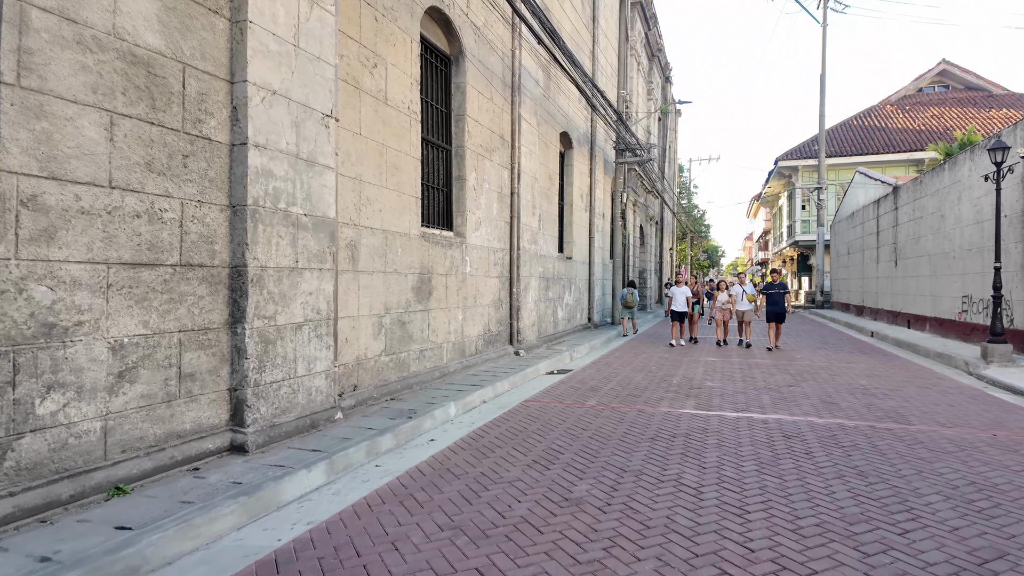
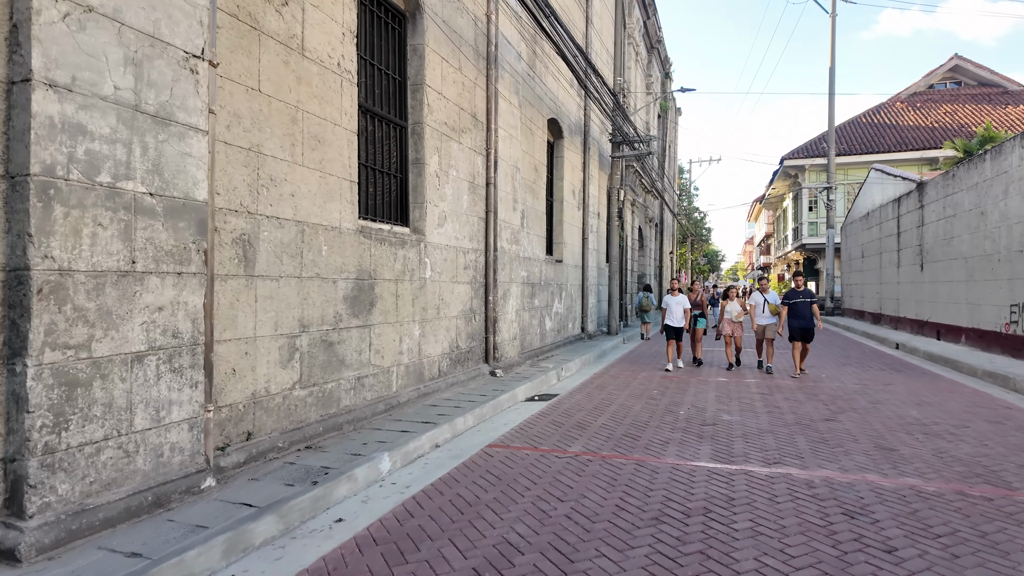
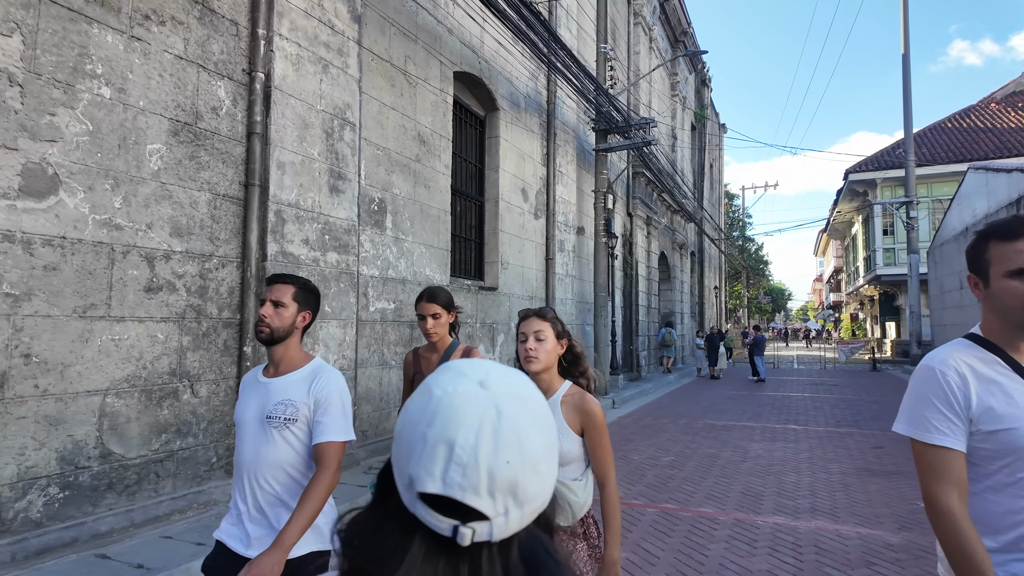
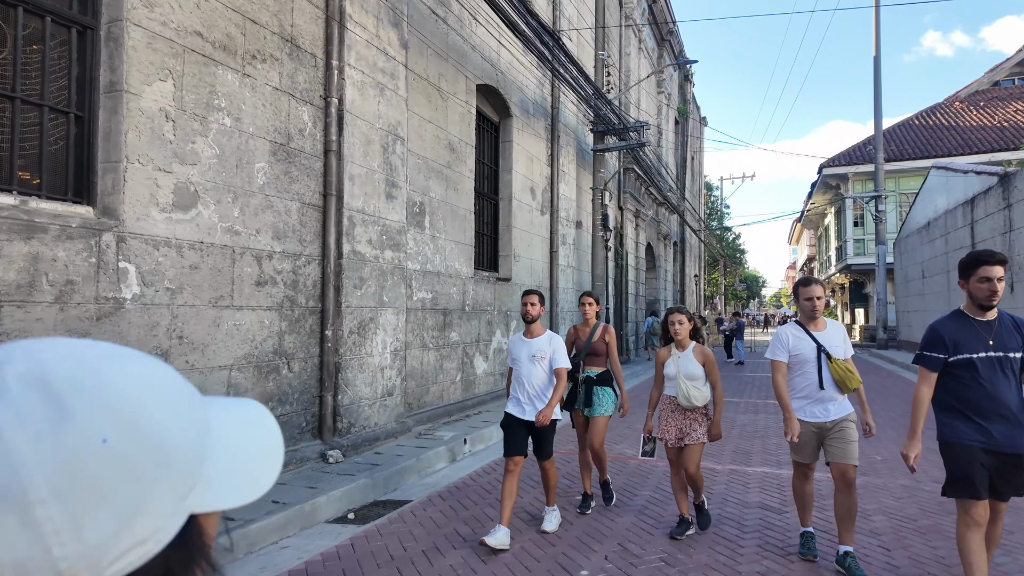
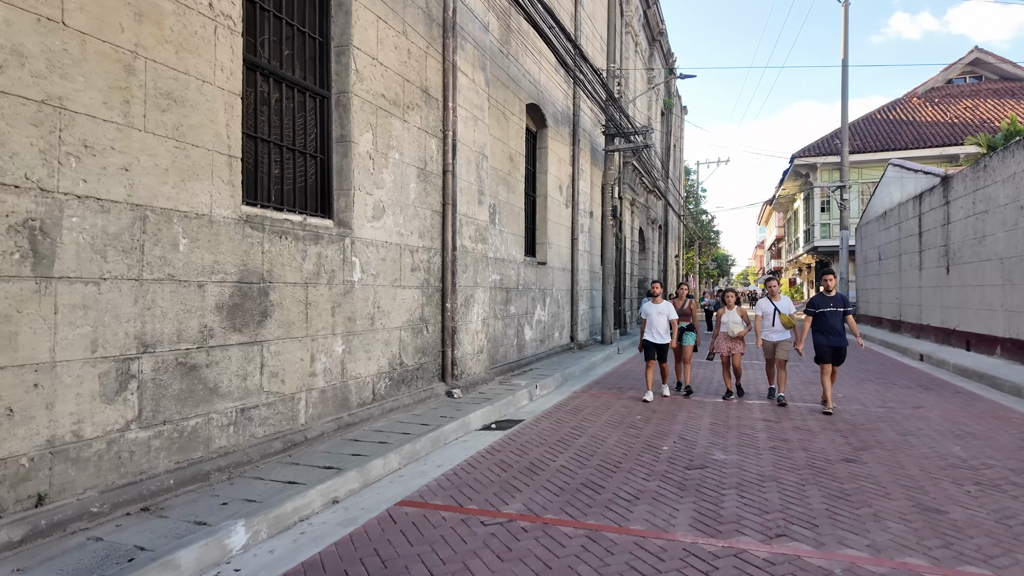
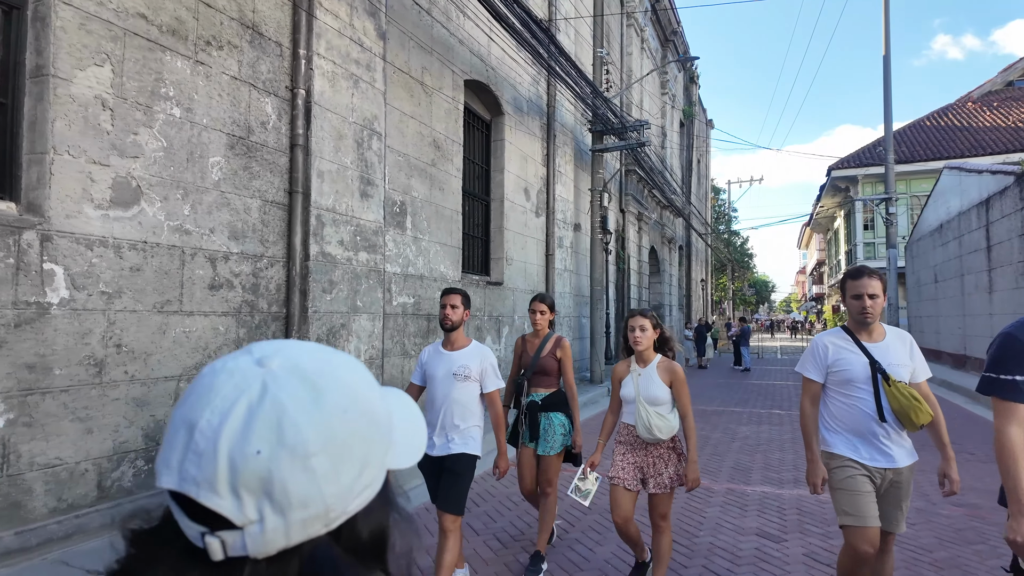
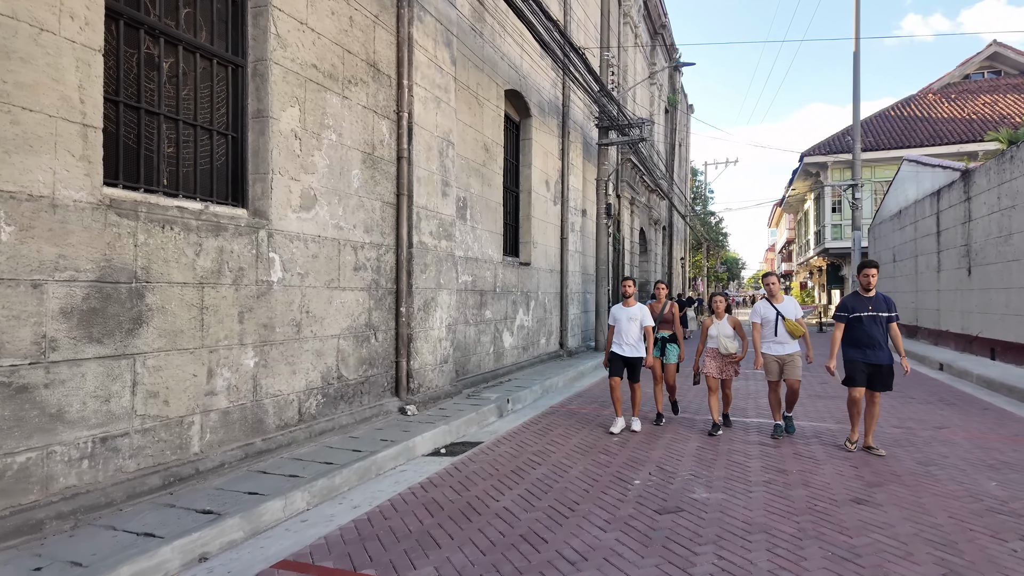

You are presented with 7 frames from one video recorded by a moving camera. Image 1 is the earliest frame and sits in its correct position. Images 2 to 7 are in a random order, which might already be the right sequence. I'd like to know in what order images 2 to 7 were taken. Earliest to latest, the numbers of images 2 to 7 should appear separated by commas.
2, 5, 7, 4, 6, 3
